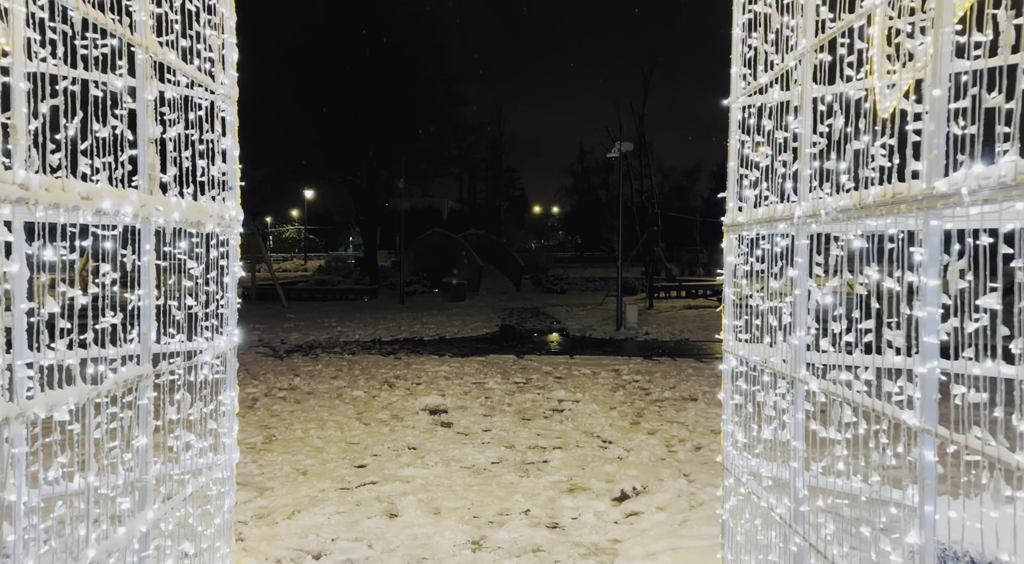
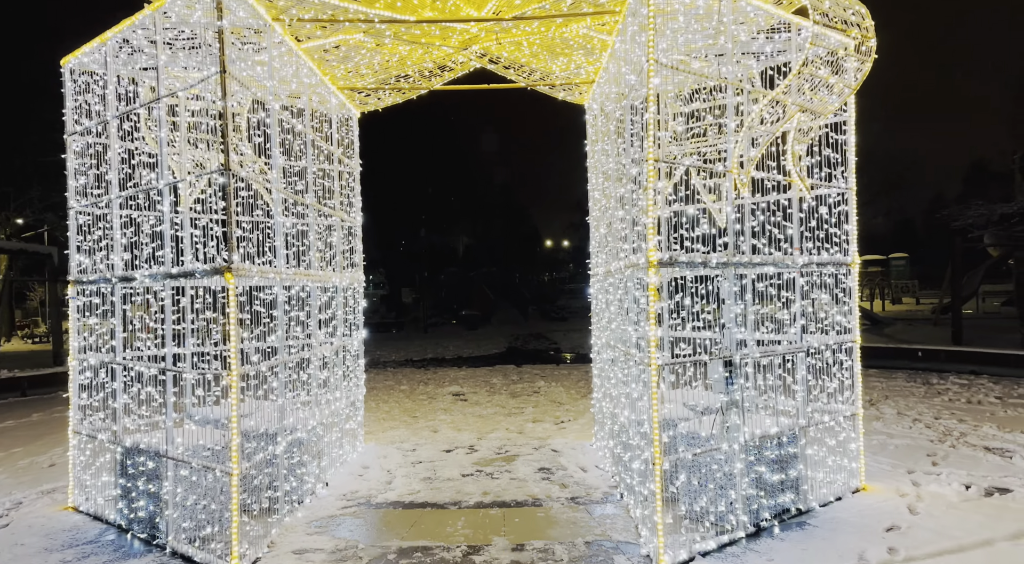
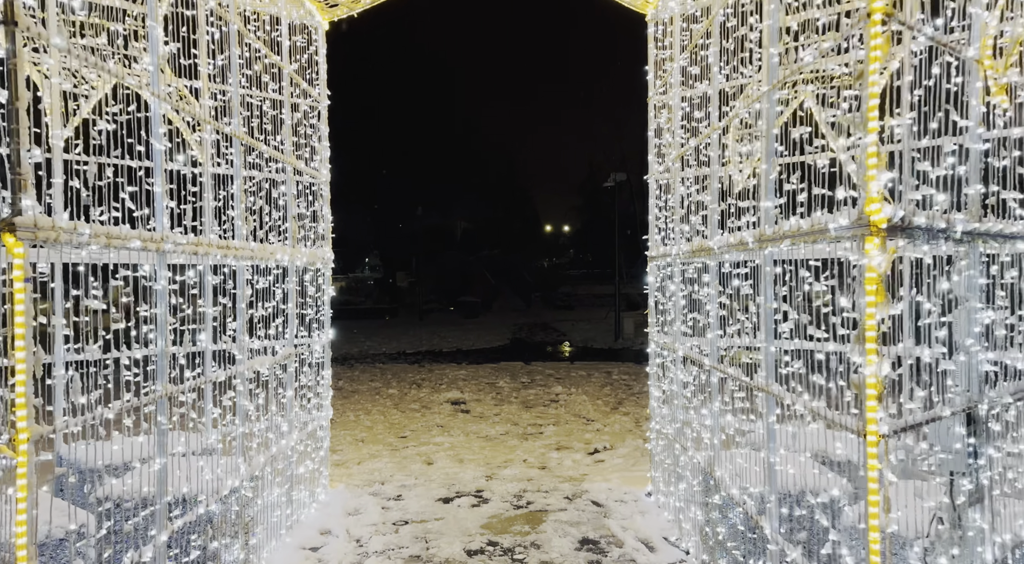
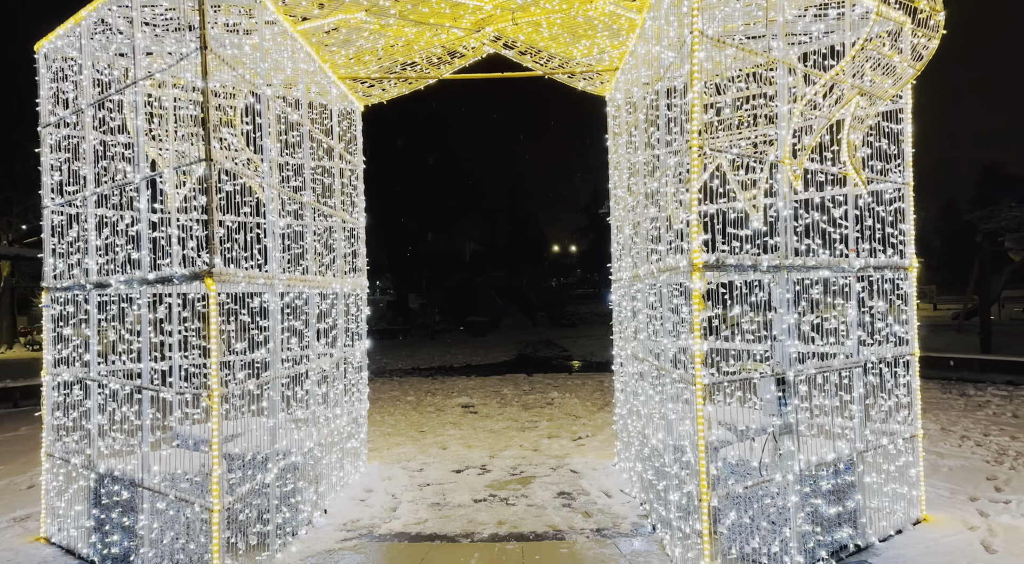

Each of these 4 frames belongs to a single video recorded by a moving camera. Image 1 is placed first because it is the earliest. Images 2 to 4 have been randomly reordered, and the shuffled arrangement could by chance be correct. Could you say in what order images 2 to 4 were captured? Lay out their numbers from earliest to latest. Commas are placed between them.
3, 4, 2
